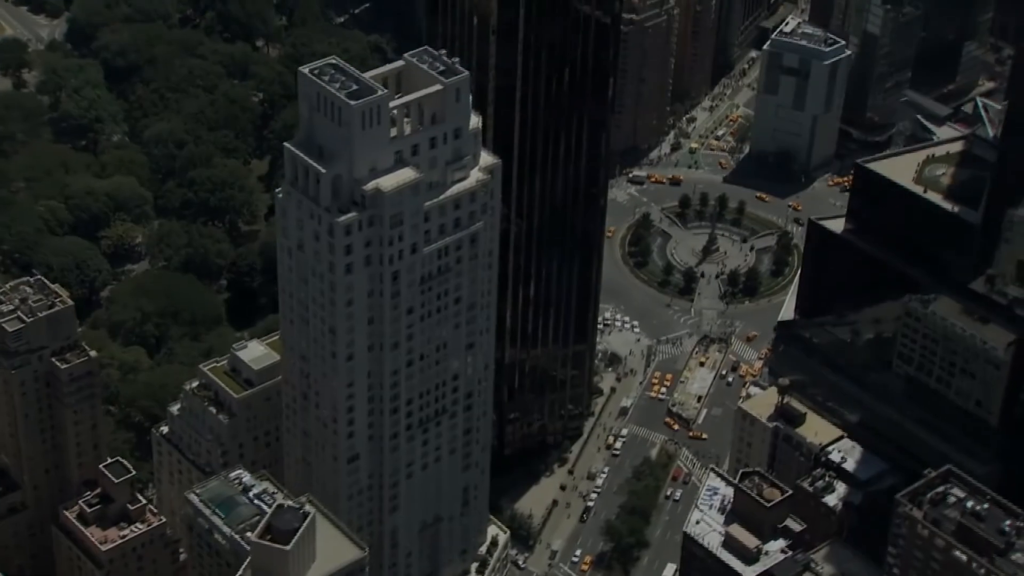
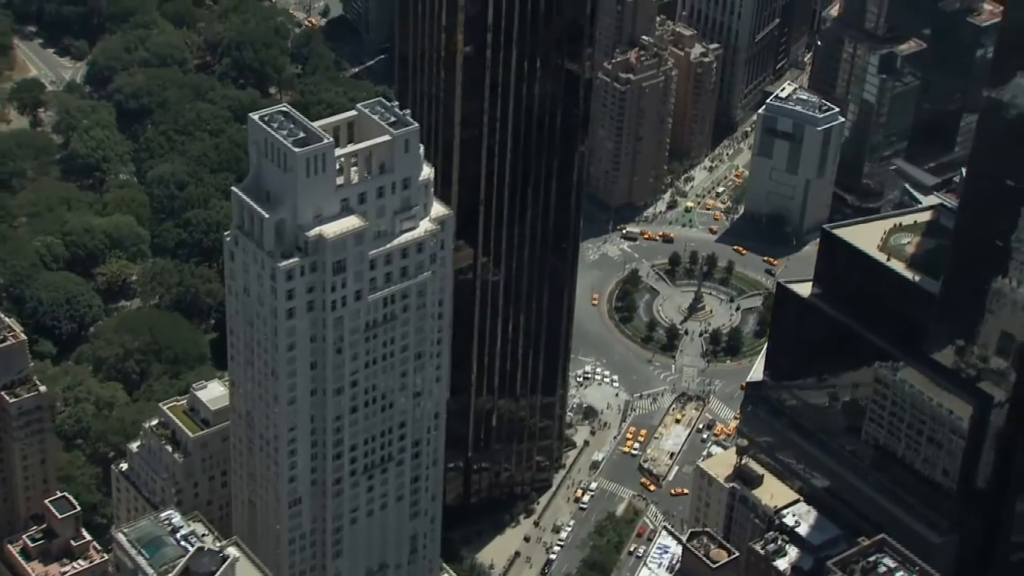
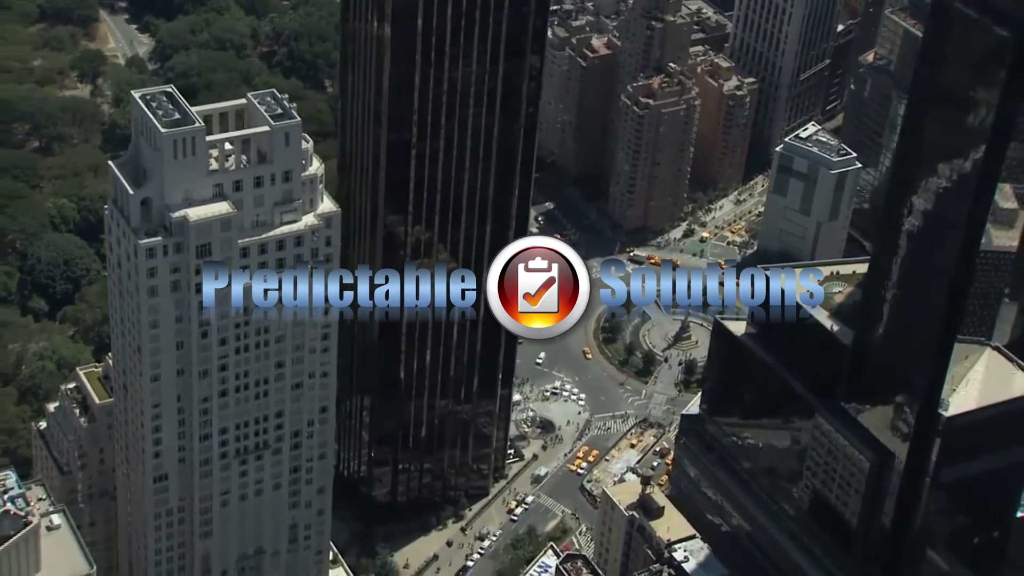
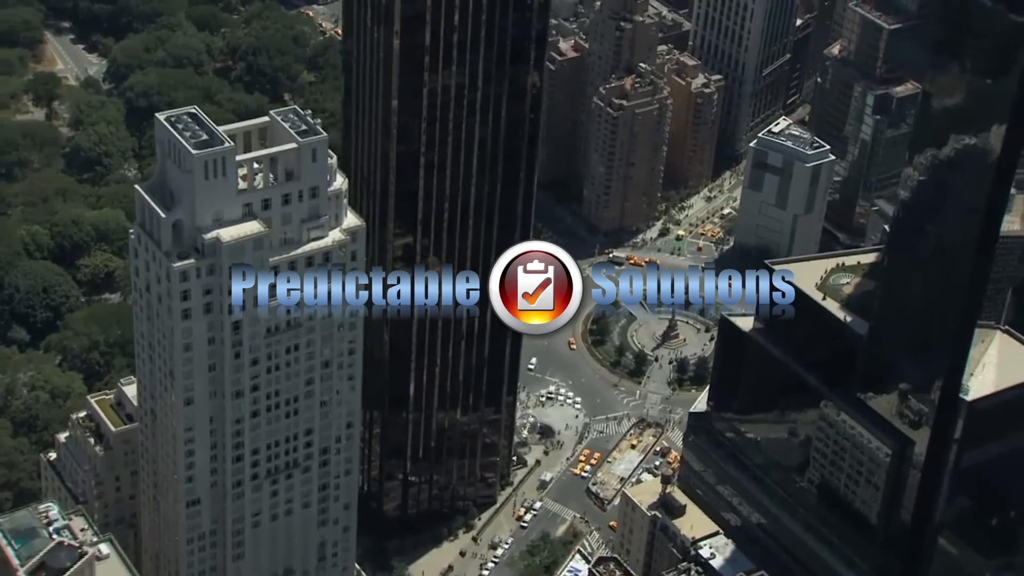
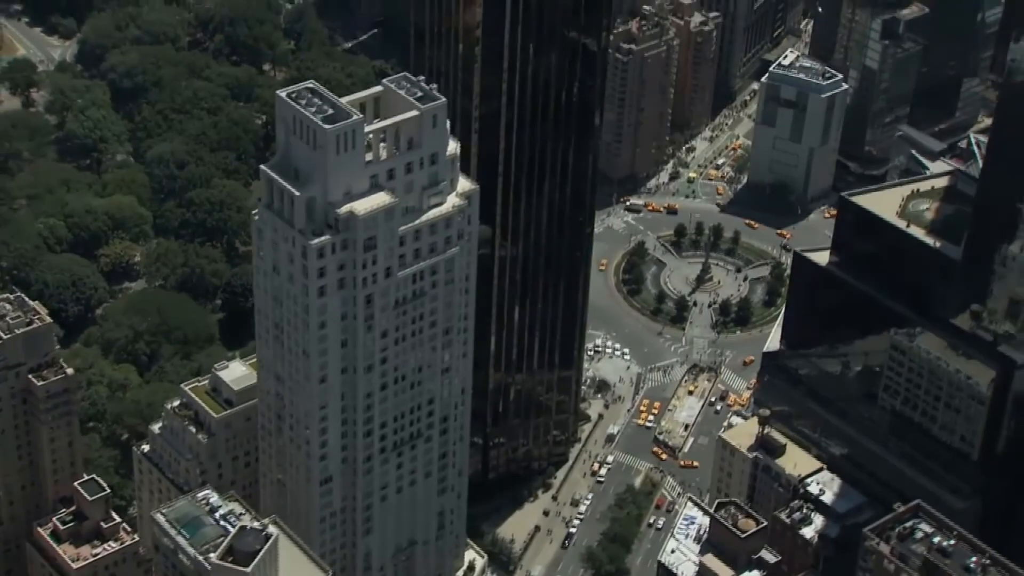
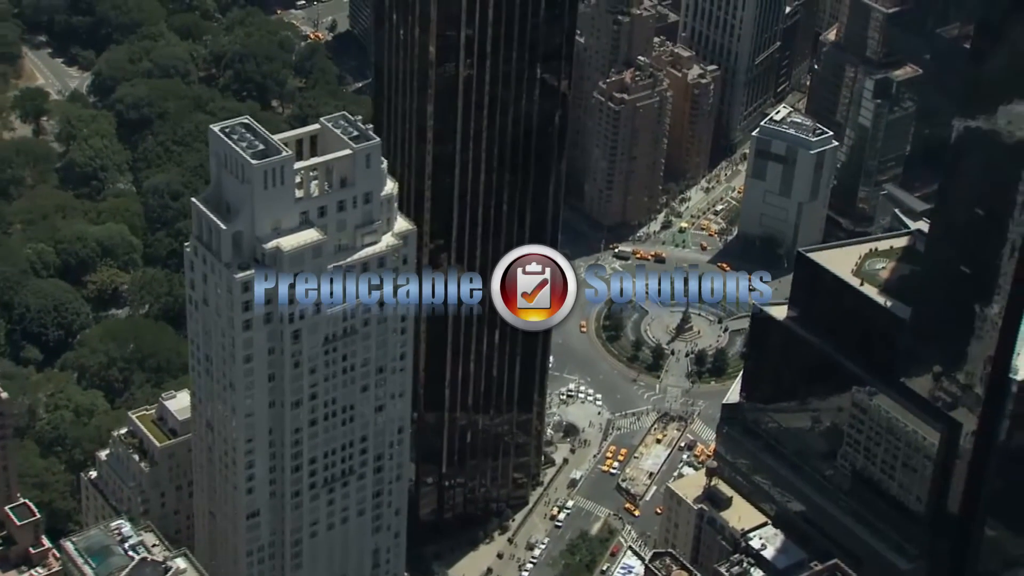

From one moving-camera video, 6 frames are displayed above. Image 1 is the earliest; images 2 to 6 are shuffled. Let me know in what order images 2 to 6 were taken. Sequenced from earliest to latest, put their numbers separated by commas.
5, 2, 6, 4, 3
